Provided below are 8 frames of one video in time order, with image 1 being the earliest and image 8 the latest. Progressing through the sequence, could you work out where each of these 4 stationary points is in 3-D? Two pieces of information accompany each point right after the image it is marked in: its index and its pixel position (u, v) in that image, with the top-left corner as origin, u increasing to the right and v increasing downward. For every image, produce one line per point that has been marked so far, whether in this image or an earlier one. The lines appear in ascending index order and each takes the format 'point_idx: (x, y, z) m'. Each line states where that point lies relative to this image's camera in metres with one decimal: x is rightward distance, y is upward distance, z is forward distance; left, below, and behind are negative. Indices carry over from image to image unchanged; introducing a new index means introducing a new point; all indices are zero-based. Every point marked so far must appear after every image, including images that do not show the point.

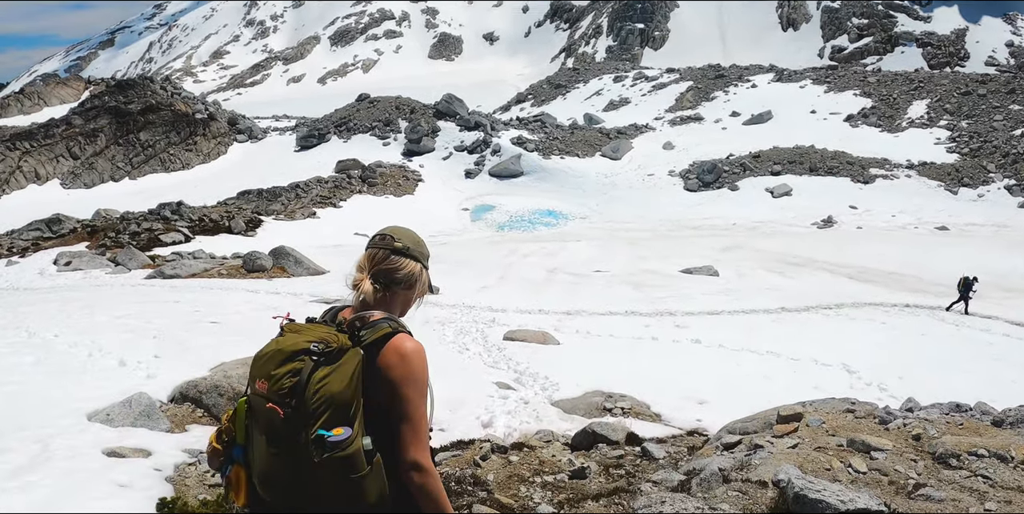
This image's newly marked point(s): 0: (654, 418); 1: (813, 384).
0: (+2.7, -3.1, +12.0) m
1: (+7.1, -2.9, +15.0) m
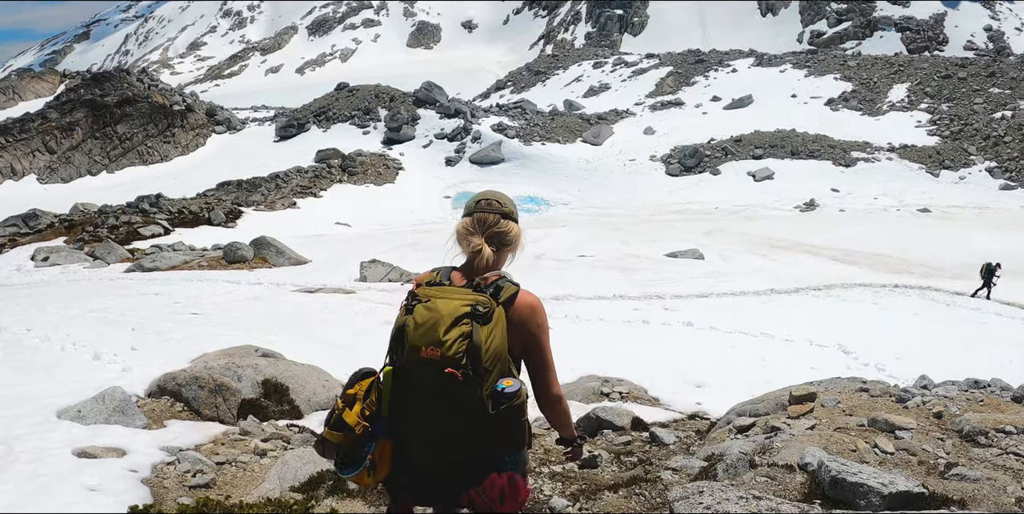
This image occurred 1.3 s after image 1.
0: (+2.6, -2.7, +11.8) m
1: (+6.9, -2.5, +14.8) m
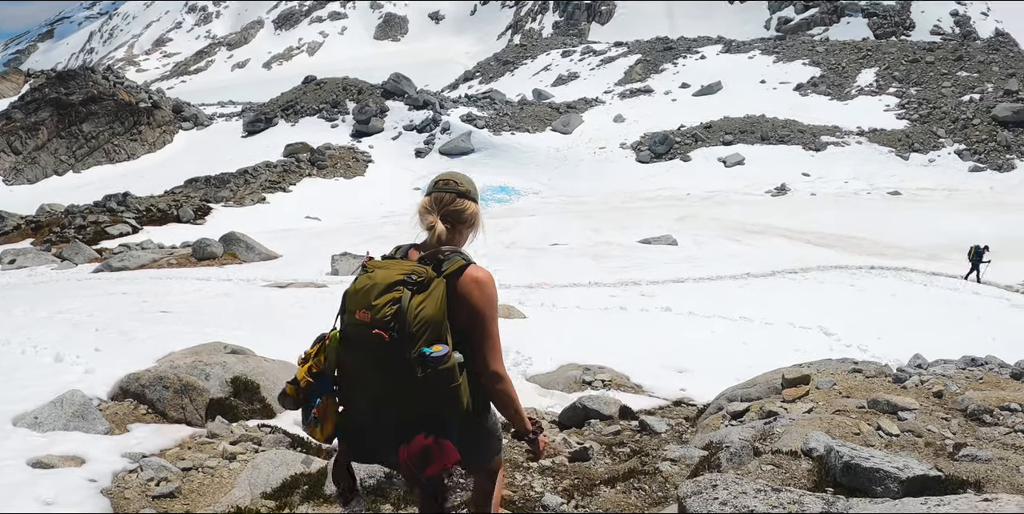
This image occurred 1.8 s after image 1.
0: (+2.2, -2.4, +11.5) m
1: (+6.5, -2.0, +14.7) m
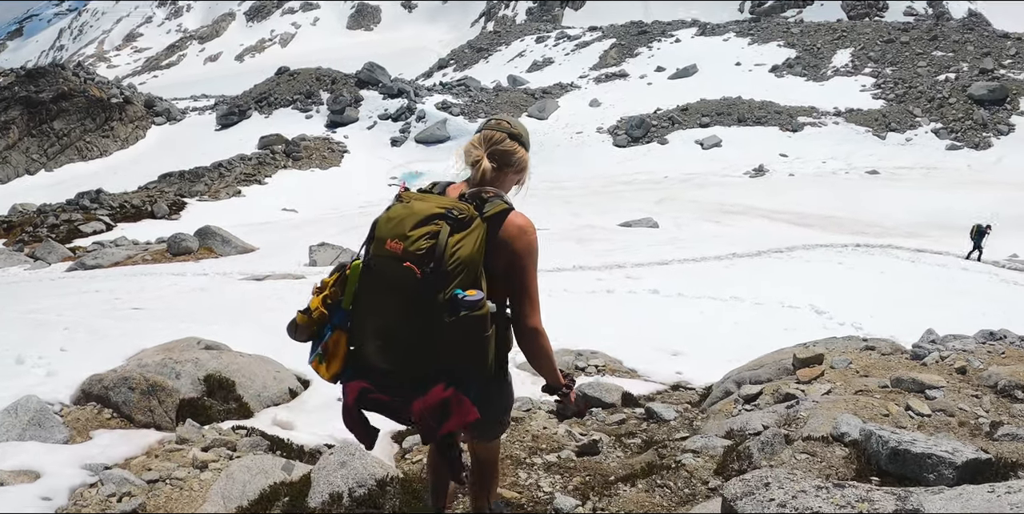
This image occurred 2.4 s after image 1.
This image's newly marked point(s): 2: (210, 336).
0: (+2.1, -2.0, +11.1) m
1: (+6.2, -1.5, +14.5) m
2: (-6.9, -1.8, +14.7) m
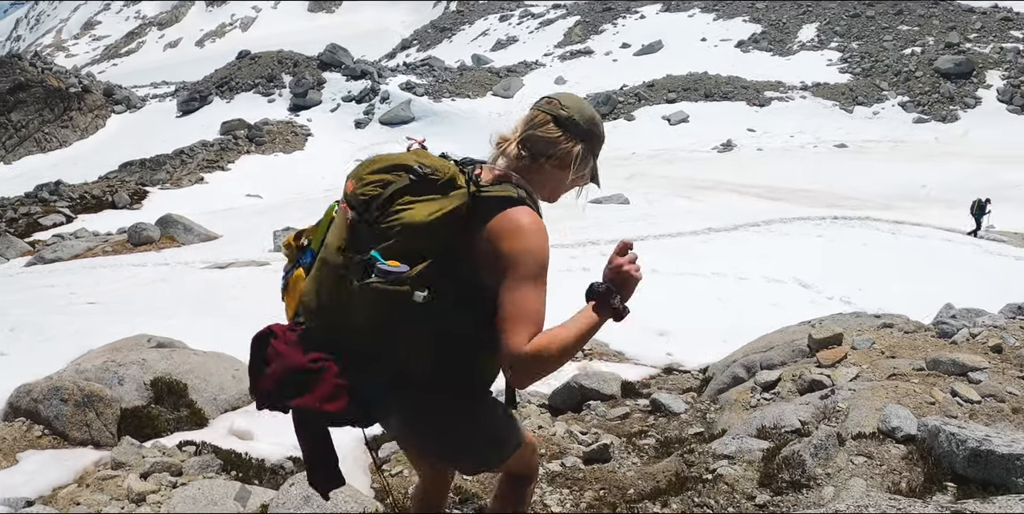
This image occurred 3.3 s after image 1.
0: (+1.8, -1.7, +10.4) m
1: (+5.7, -1.0, +14.0) m
2: (-7.4, -1.5, +13.6) m
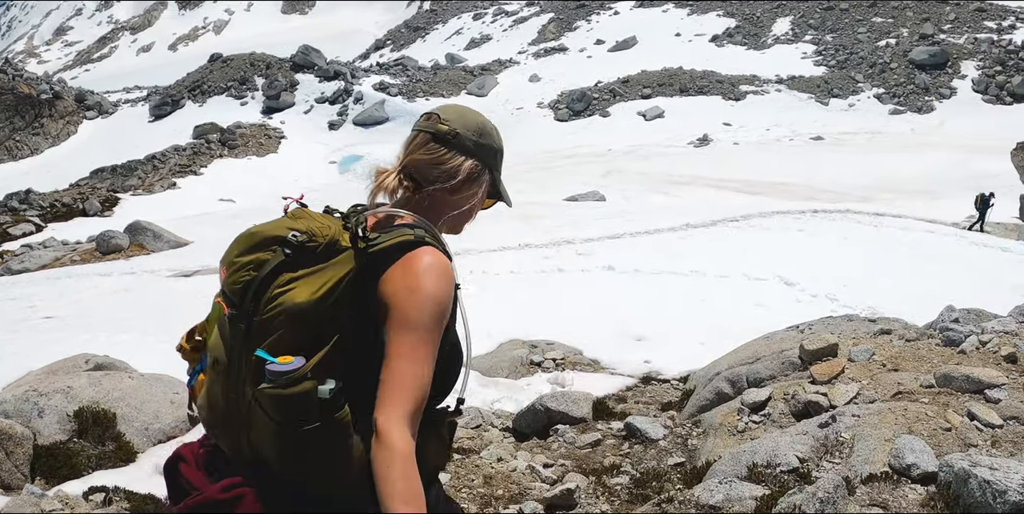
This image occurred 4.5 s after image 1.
0: (+1.3, -1.7, +9.8) m
1: (+5.1, -0.9, +13.4) m
2: (-8.0, -1.7, +12.7) m
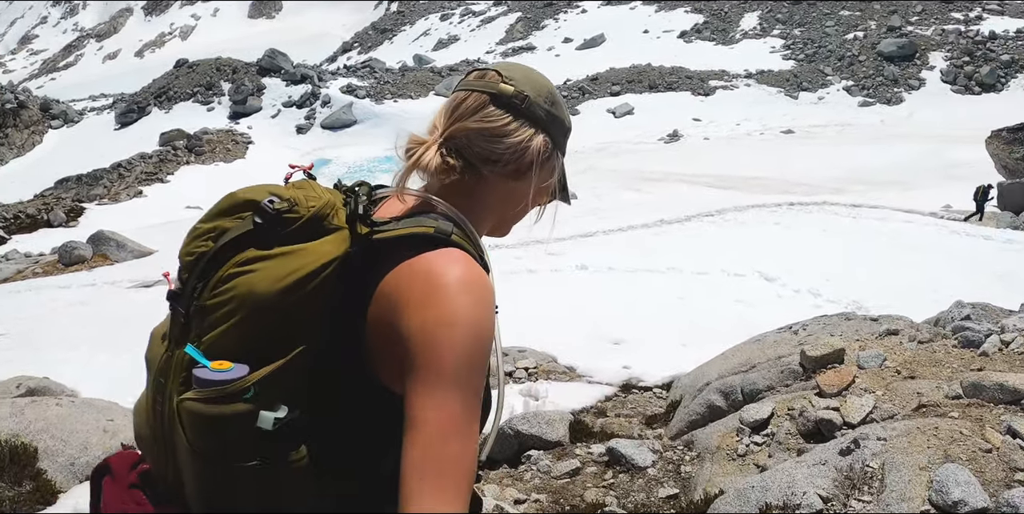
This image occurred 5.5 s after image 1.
0: (+0.9, -1.7, +9.1) m
1: (+4.5, -0.8, +12.9) m
2: (-8.5, -2.0, +11.6) m
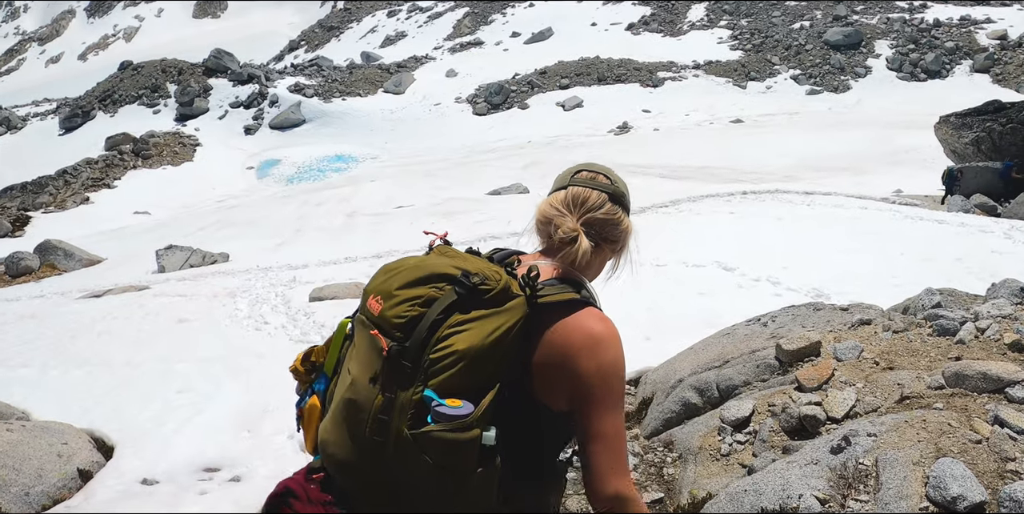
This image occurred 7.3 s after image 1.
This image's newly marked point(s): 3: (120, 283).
0: (+0.4, -1.6, +8.9) m
1: (+3.7, -0.6, +13.0) m
2: (-9.1, -2.3, +10.8) m
3: (-11.1, -0.8, +16.8) m
